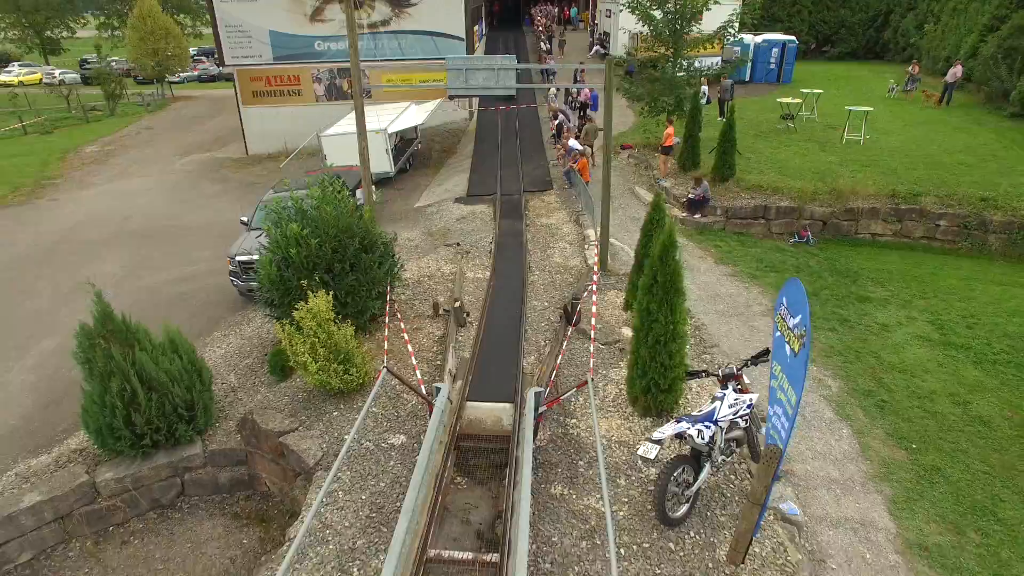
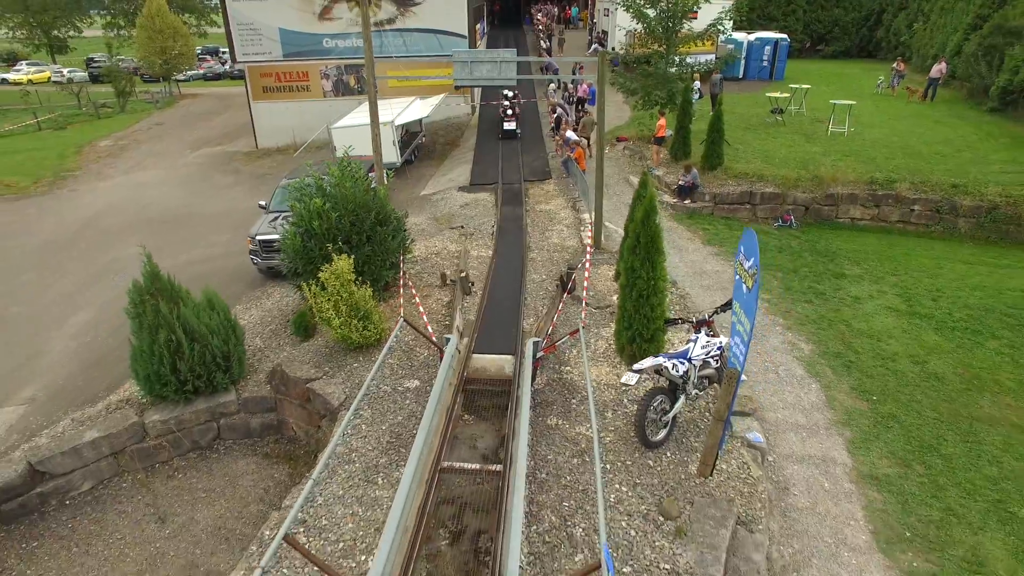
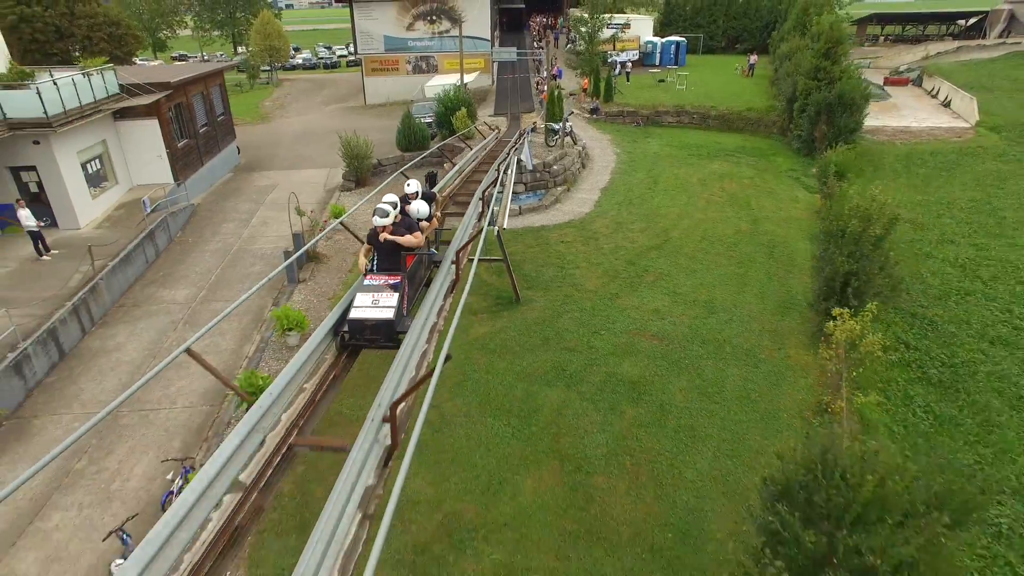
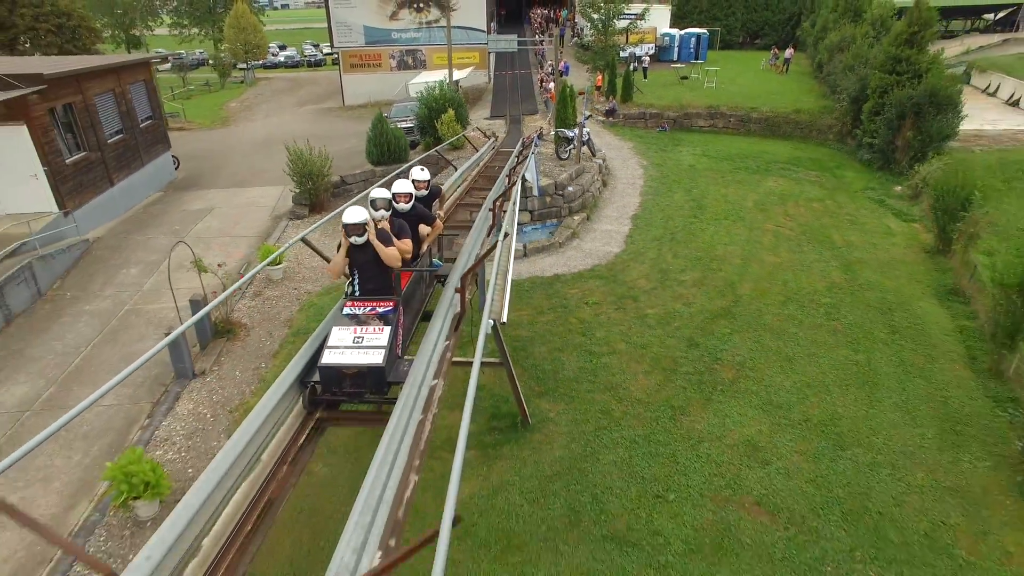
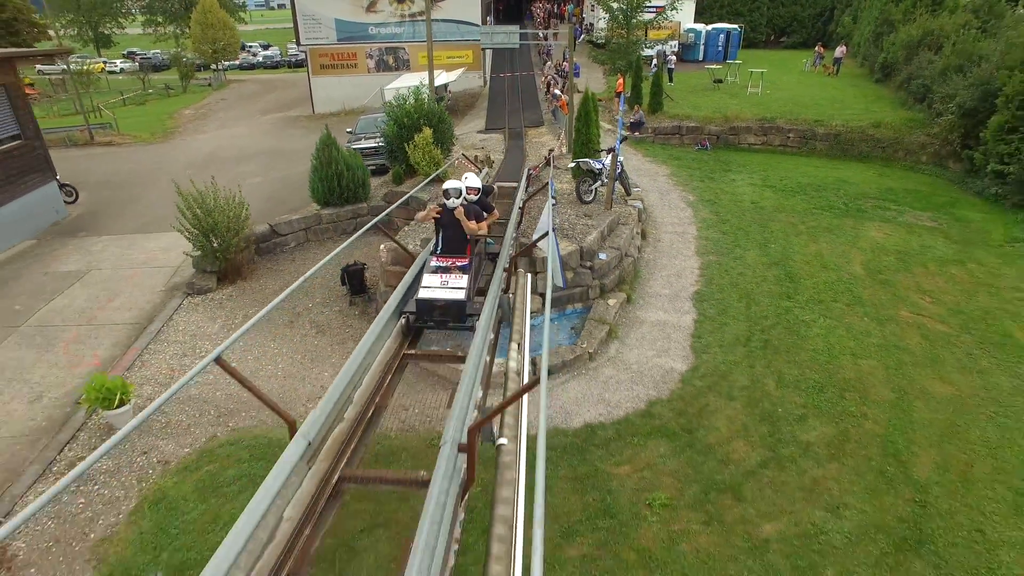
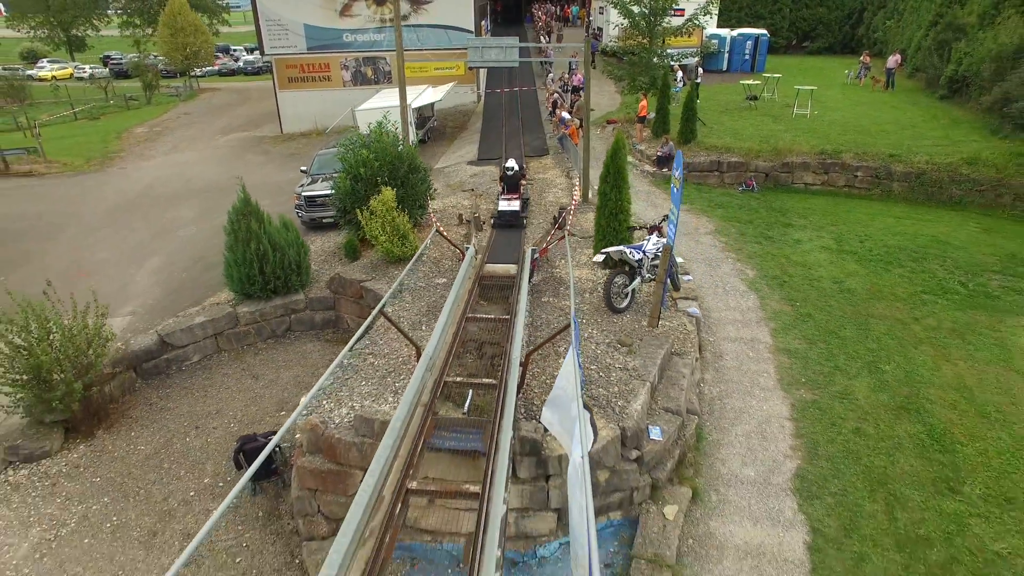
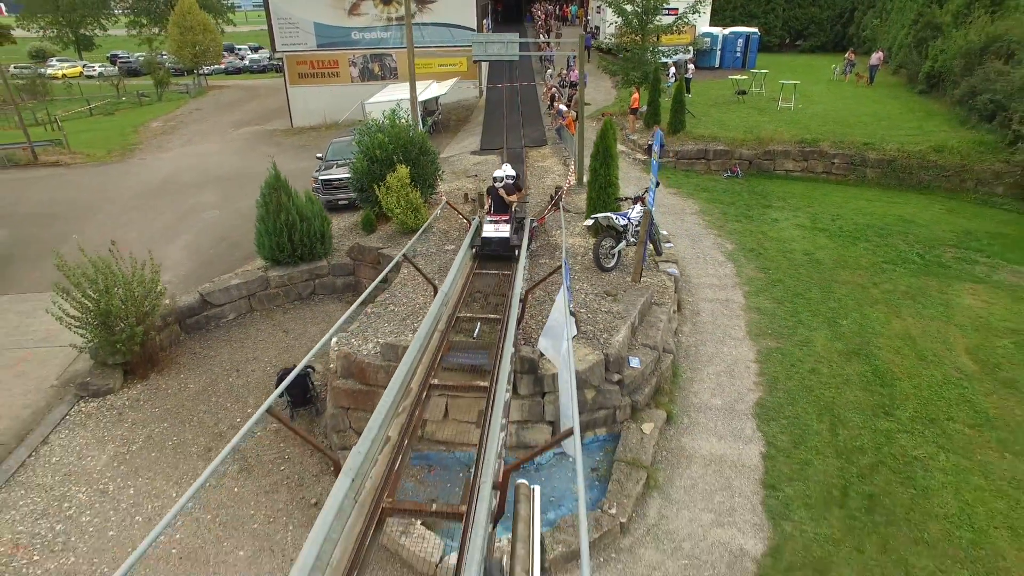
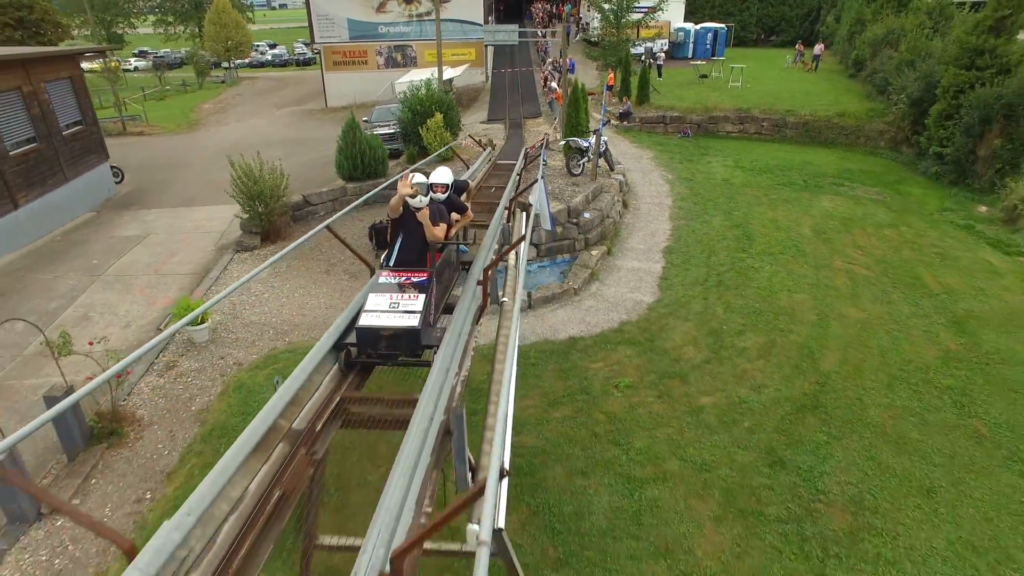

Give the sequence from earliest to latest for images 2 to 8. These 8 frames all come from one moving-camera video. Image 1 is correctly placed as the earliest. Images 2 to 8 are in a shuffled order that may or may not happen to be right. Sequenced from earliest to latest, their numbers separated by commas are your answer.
2, 6, 7, 5, 8, 4, 3
